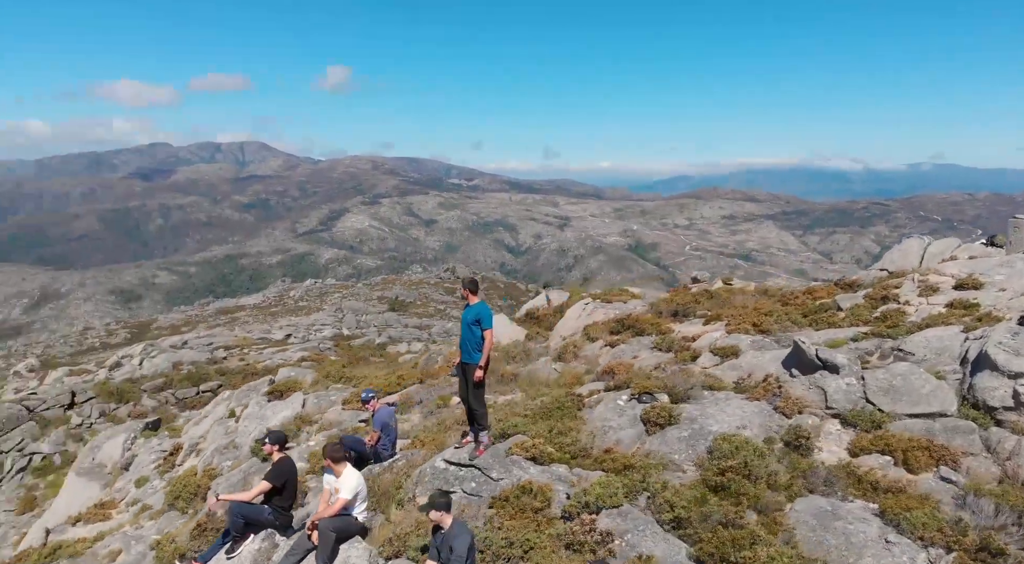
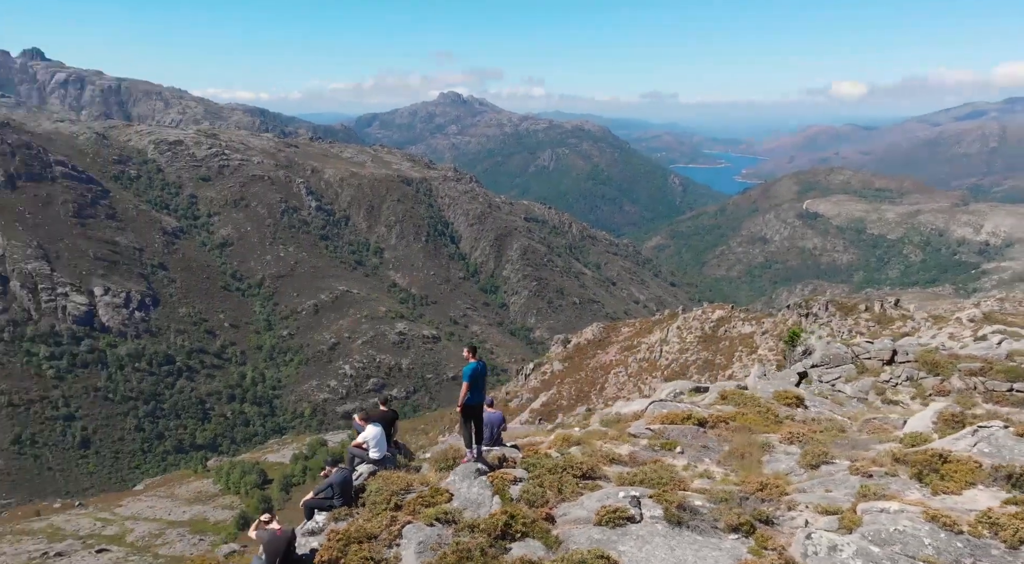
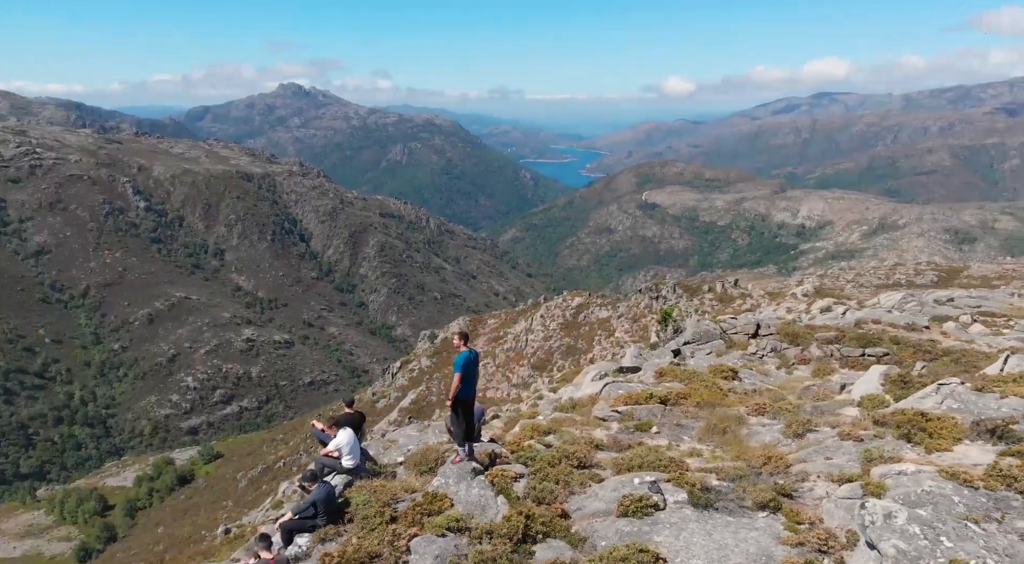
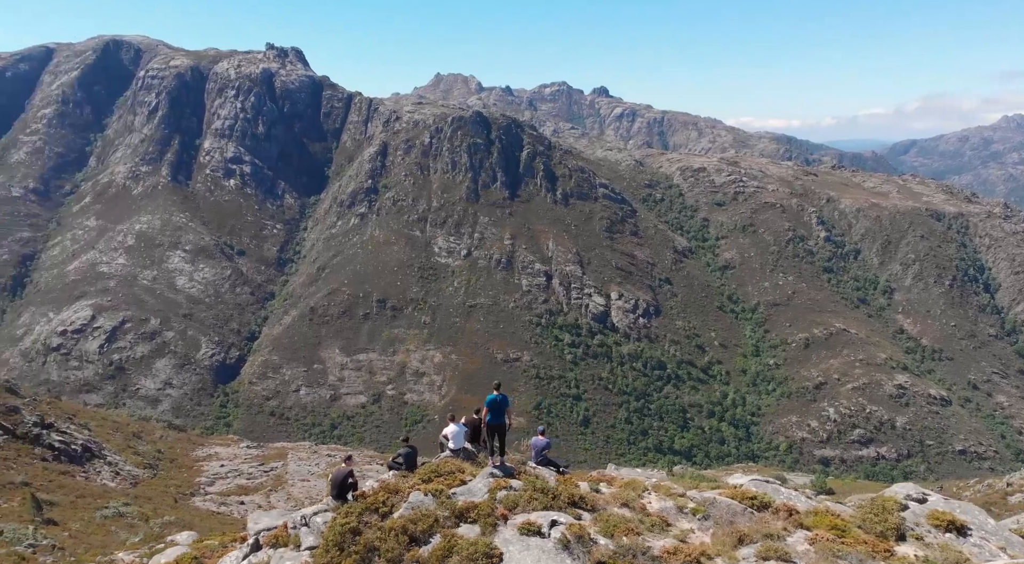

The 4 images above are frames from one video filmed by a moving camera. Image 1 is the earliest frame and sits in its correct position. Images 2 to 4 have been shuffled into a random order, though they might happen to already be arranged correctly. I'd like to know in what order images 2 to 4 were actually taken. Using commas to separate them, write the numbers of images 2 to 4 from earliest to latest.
3, 2, 4
